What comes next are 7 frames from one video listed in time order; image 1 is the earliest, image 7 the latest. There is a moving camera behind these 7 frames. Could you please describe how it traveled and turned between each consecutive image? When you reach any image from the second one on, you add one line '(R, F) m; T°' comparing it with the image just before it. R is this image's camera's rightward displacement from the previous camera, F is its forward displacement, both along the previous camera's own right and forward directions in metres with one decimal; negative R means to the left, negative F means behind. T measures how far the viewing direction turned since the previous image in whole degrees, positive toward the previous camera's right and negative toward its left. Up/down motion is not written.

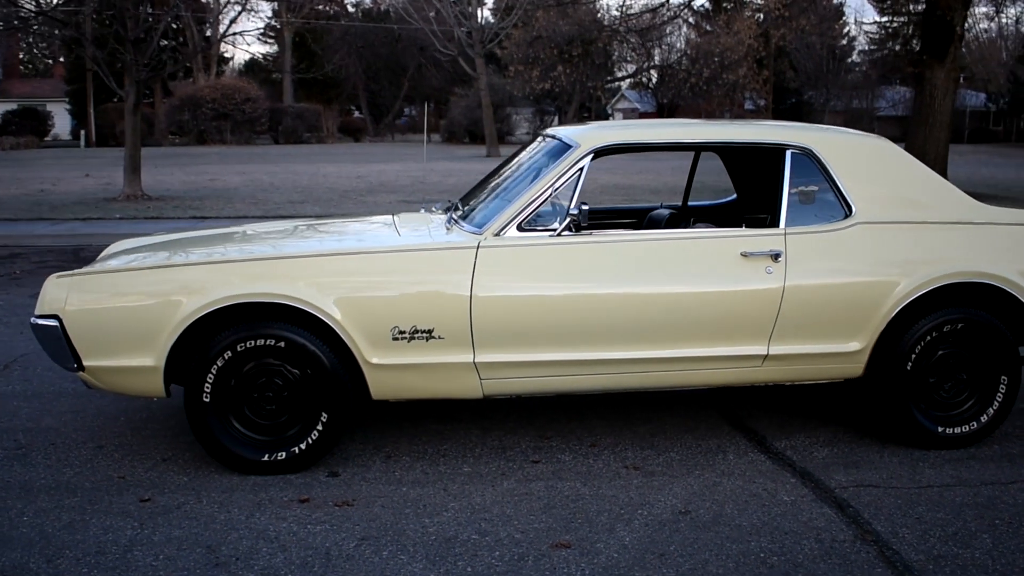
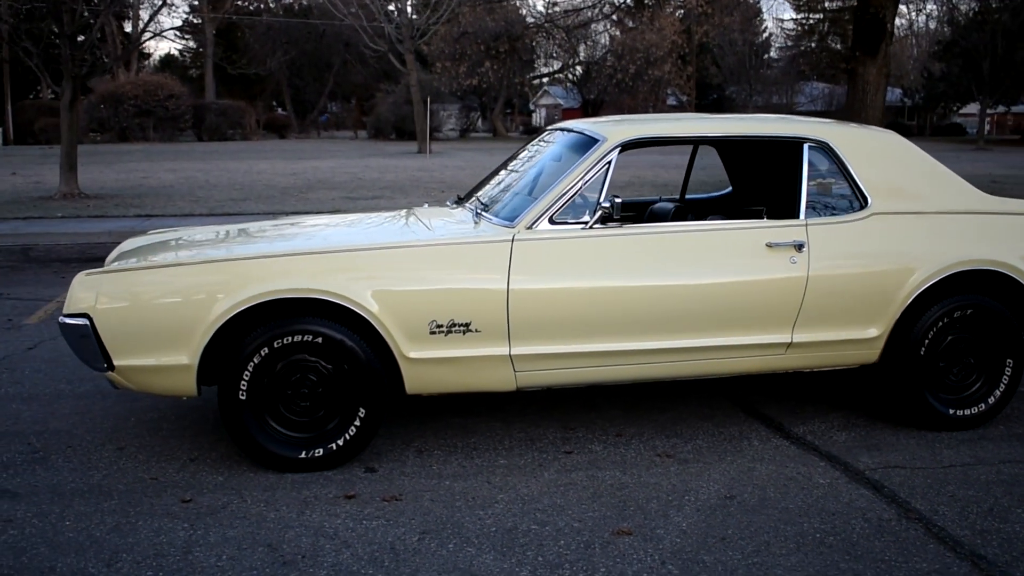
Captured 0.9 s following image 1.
(-0.5, 0.0) m; +4°
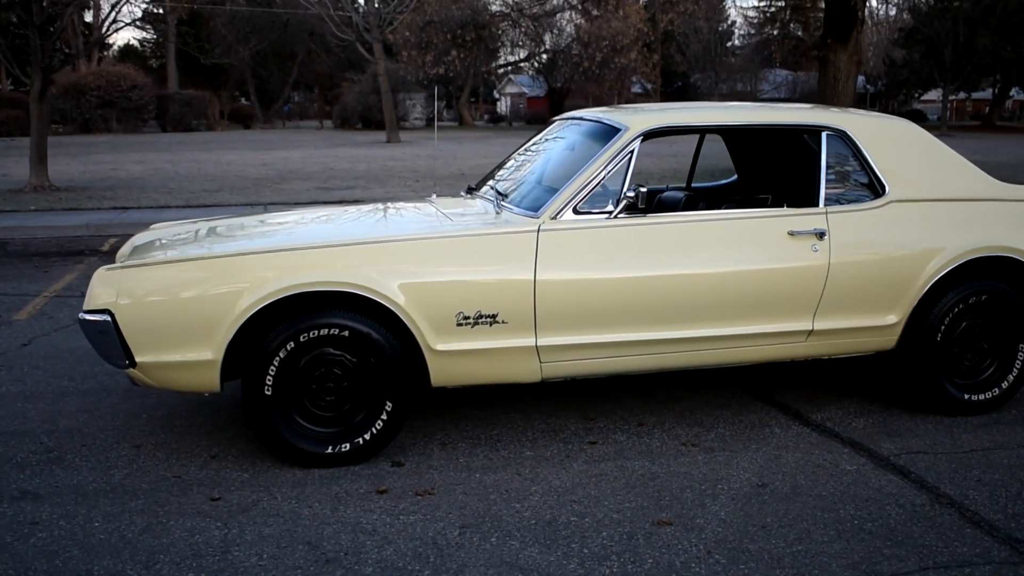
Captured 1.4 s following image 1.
(-0.3, 0.0) m; +2°
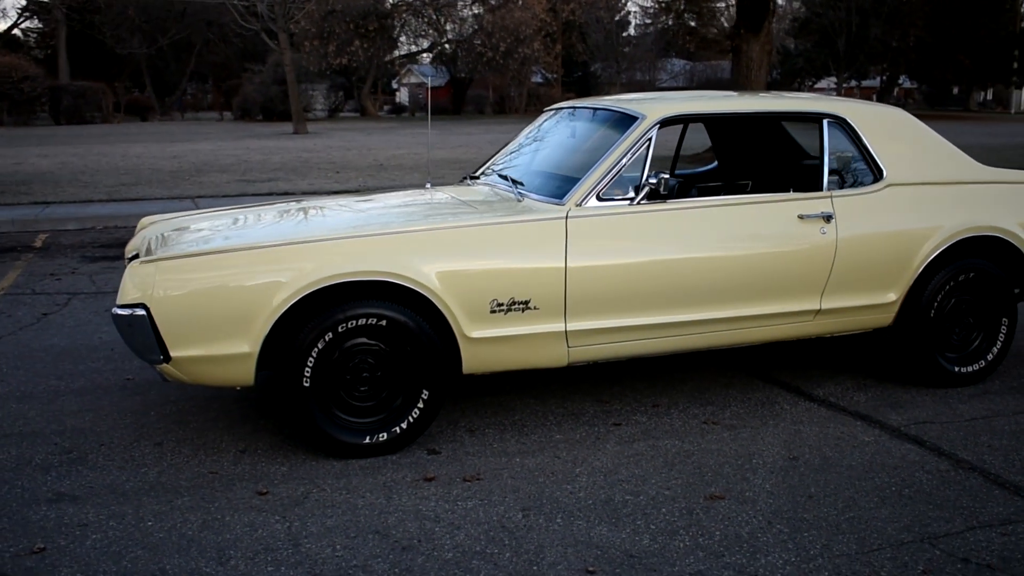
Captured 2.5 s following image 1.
(-0.6, 0.0) m; +6°
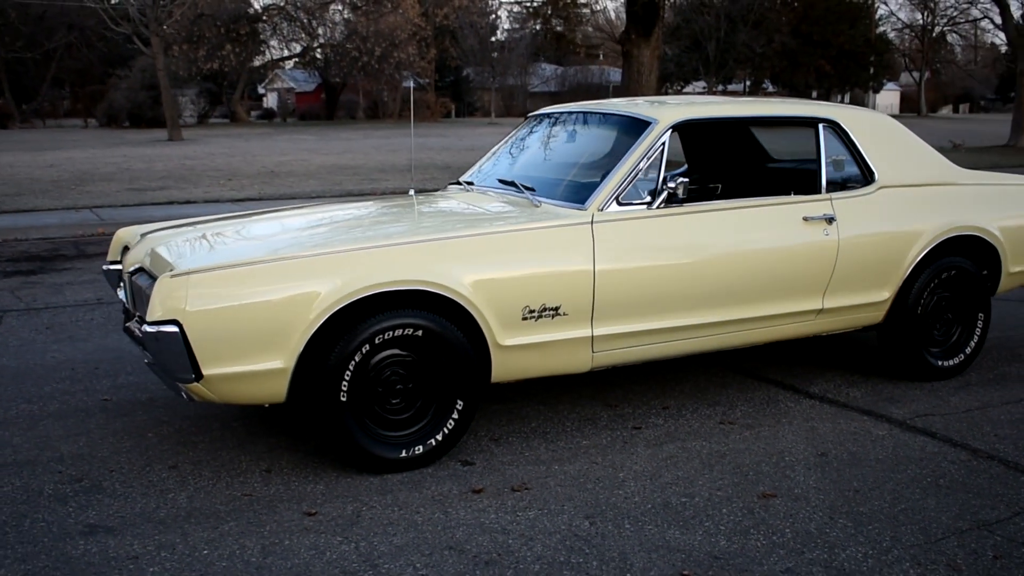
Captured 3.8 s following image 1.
(-0.7, +0.1) m; +7°
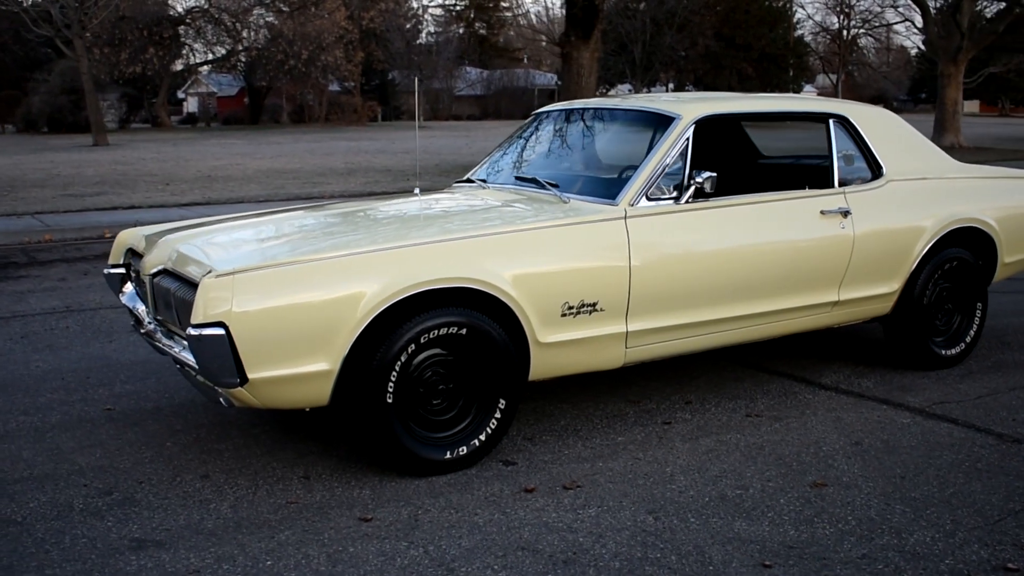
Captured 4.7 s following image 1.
(-0.5, +0.1) m; +4°
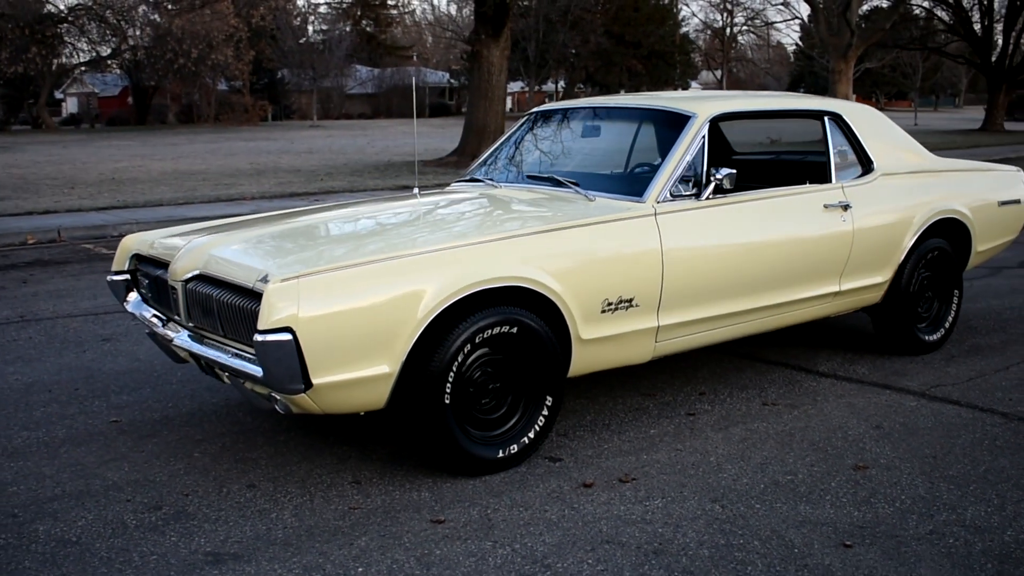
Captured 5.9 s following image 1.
(-0.6, 0.0) m; +6°
